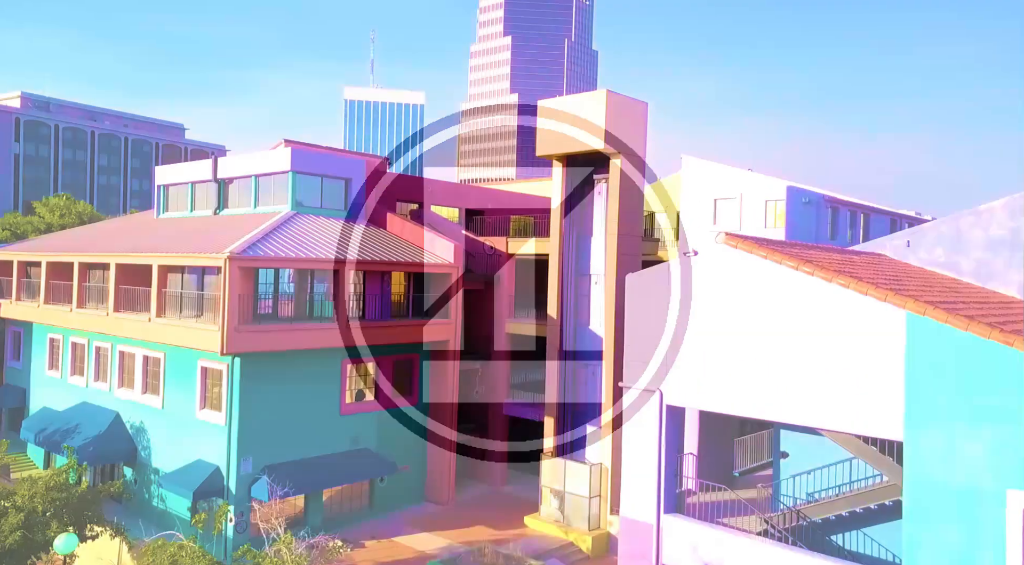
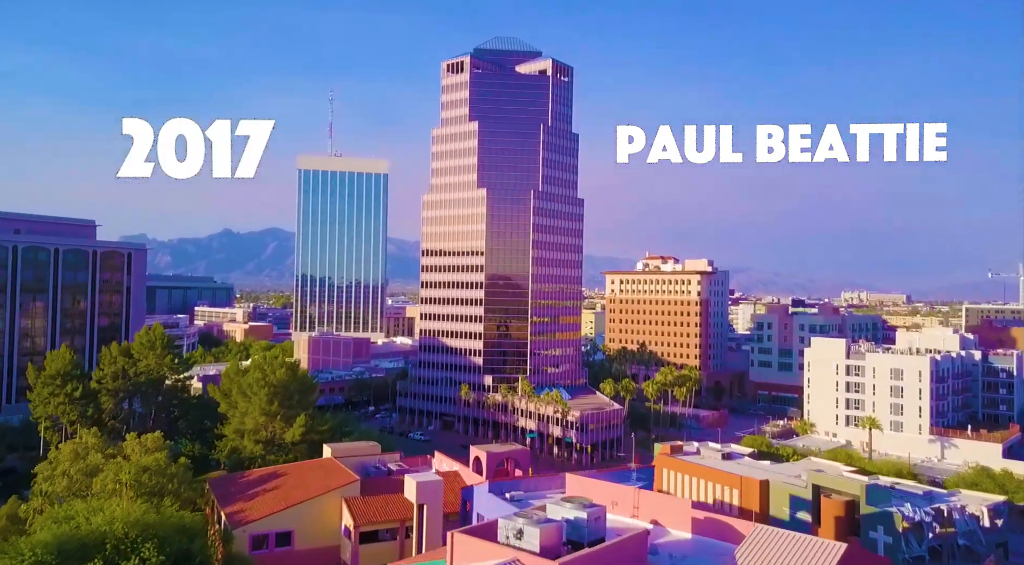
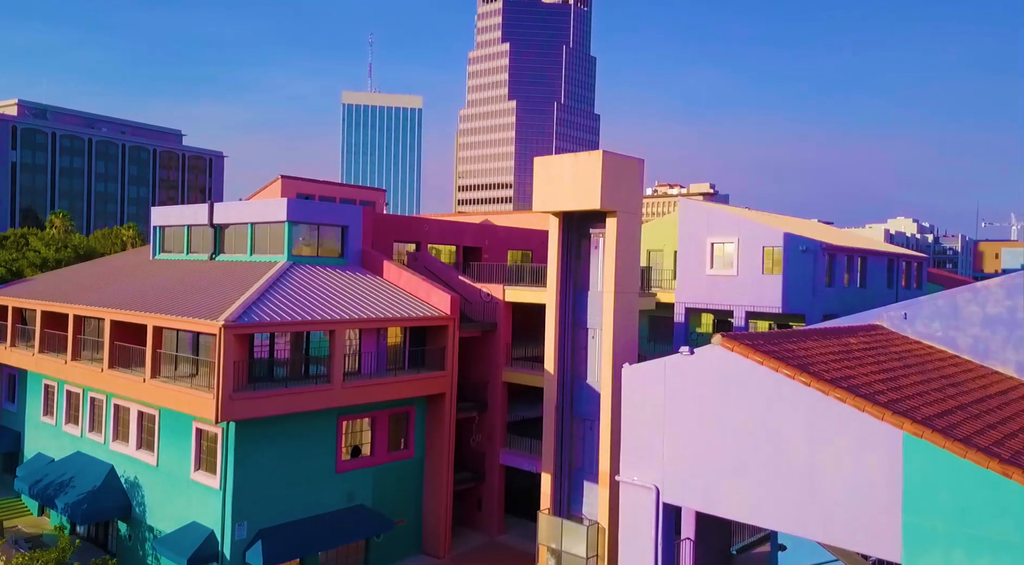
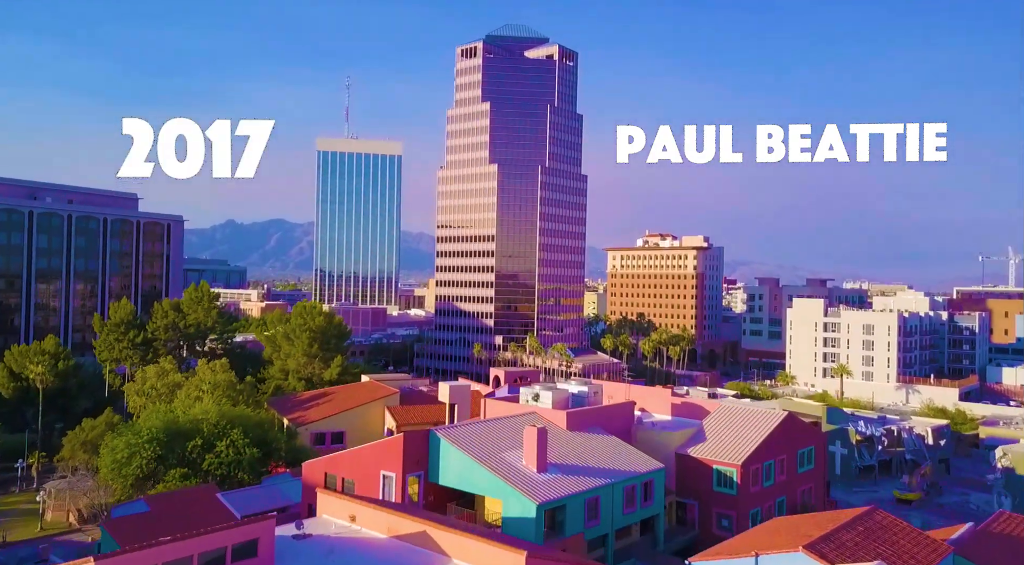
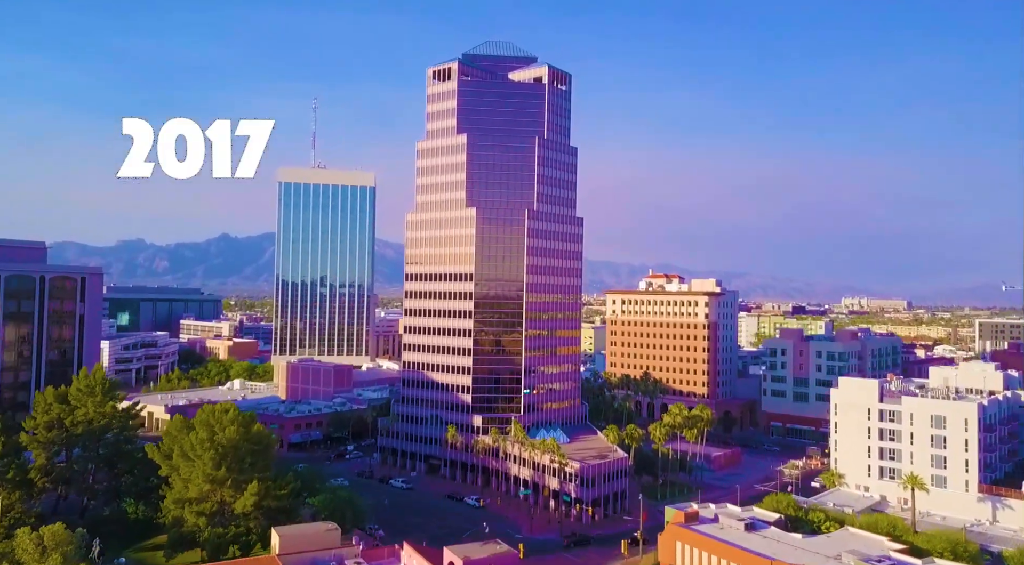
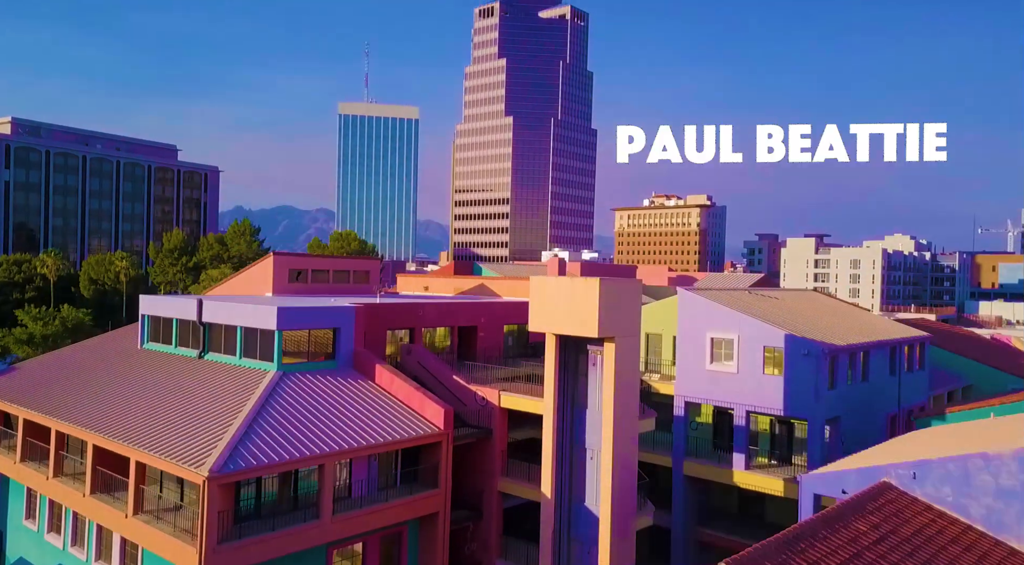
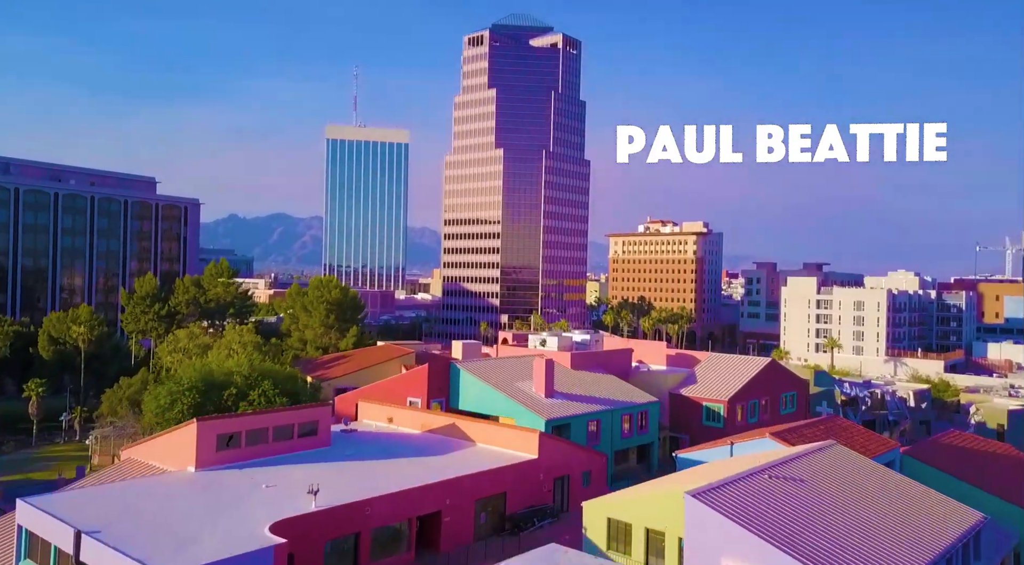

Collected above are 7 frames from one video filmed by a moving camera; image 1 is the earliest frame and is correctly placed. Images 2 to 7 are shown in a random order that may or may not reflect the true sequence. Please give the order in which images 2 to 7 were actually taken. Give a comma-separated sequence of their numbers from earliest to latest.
3, 6, 7, 4, 2, 5
